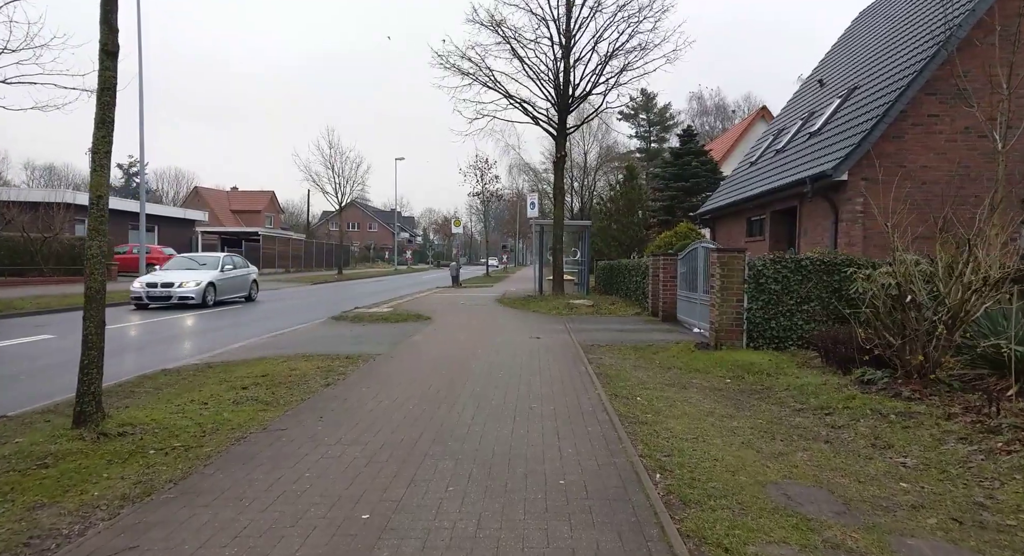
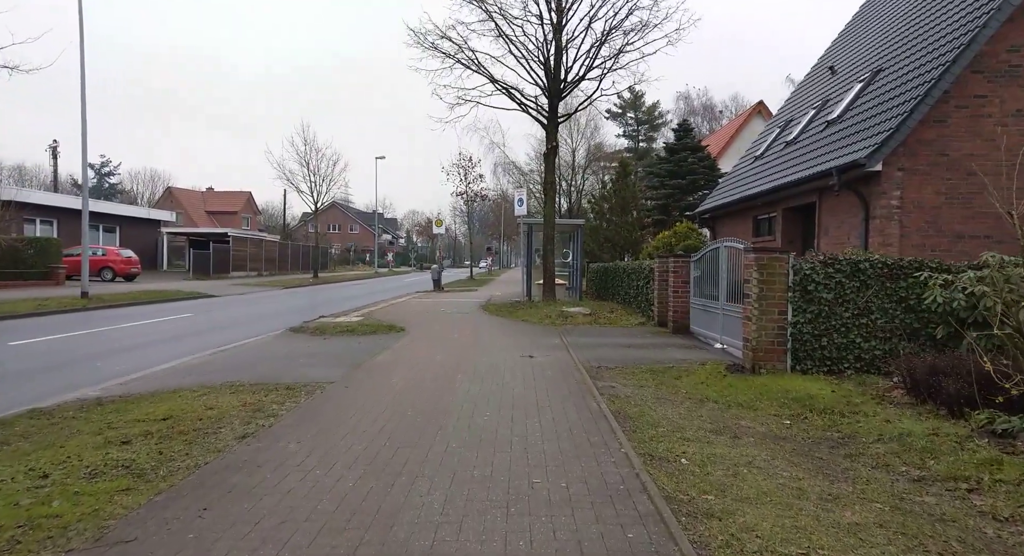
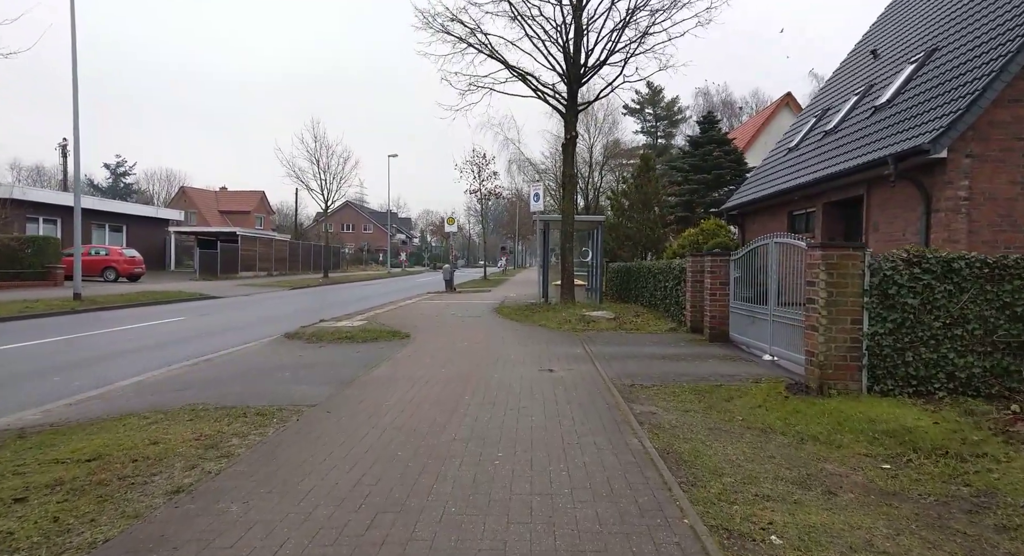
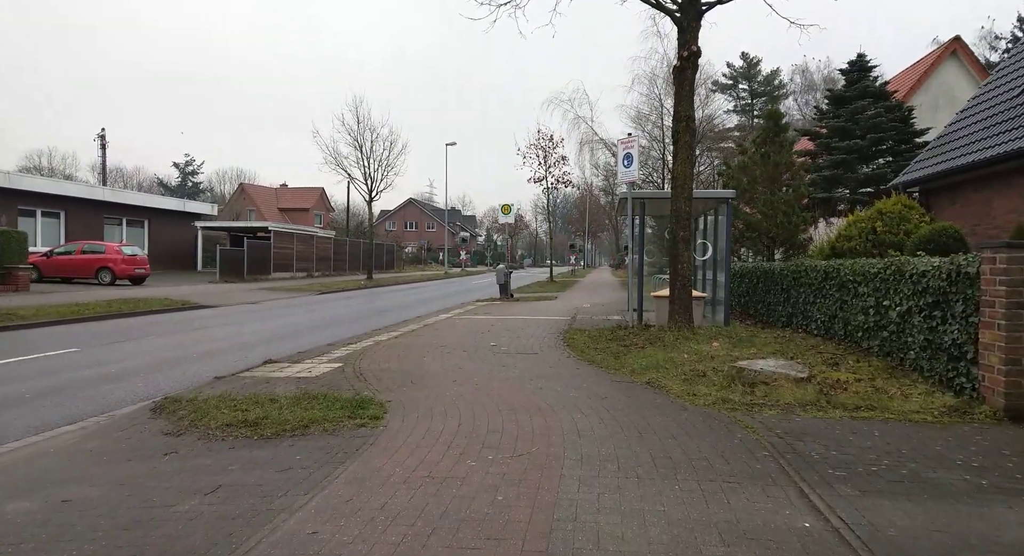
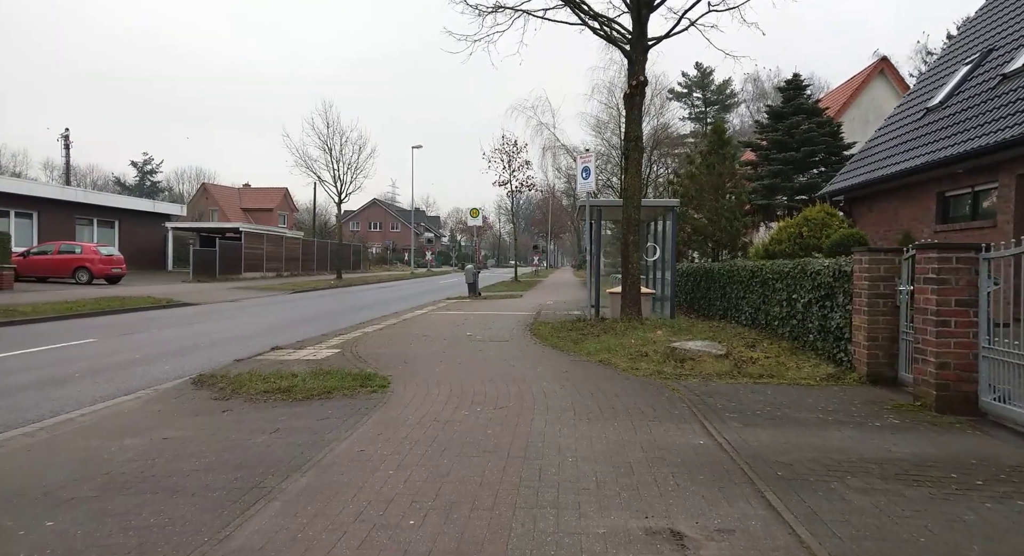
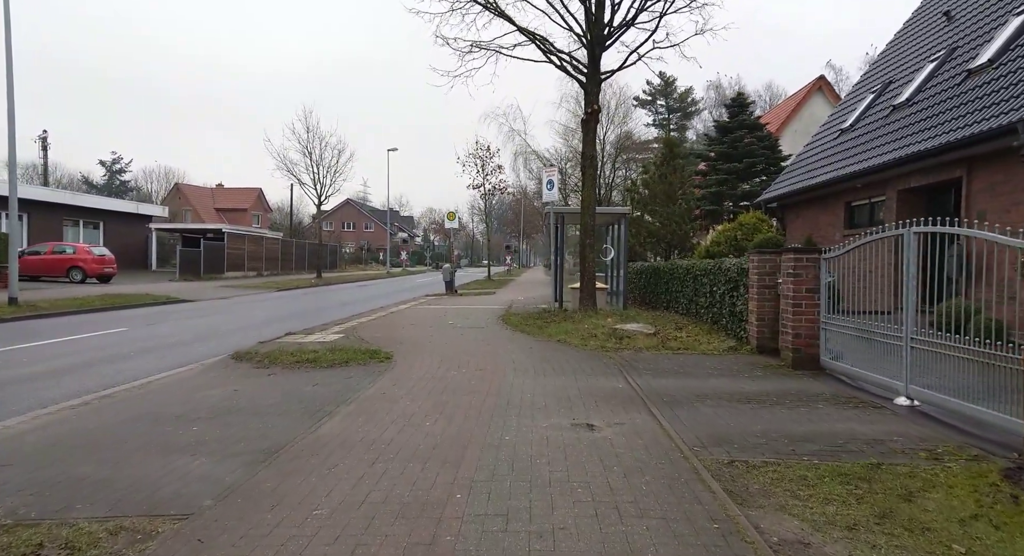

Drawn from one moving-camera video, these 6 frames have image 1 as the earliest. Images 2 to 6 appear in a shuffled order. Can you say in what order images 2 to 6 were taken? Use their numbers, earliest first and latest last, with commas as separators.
2, 3, 6, 5, 4
